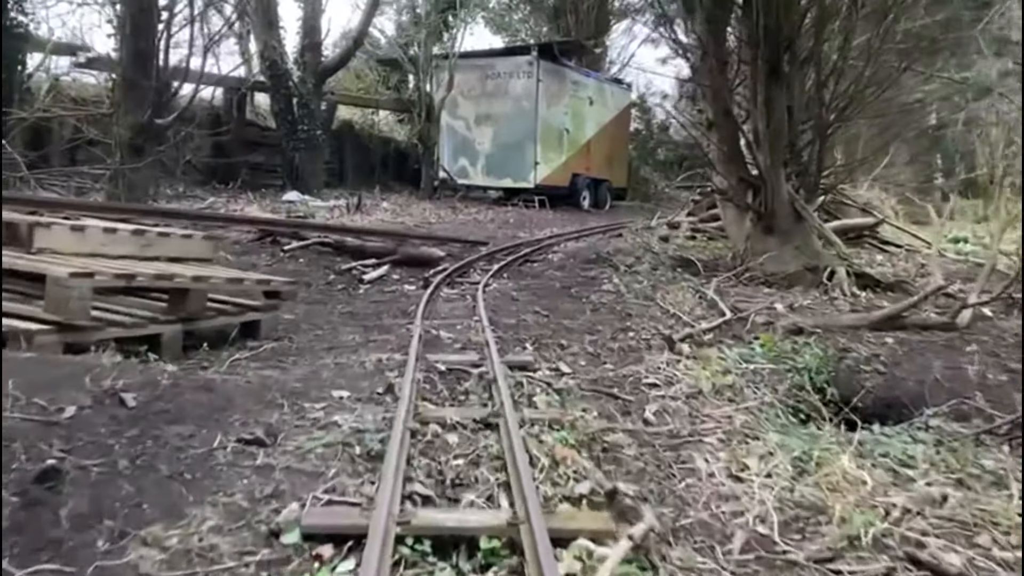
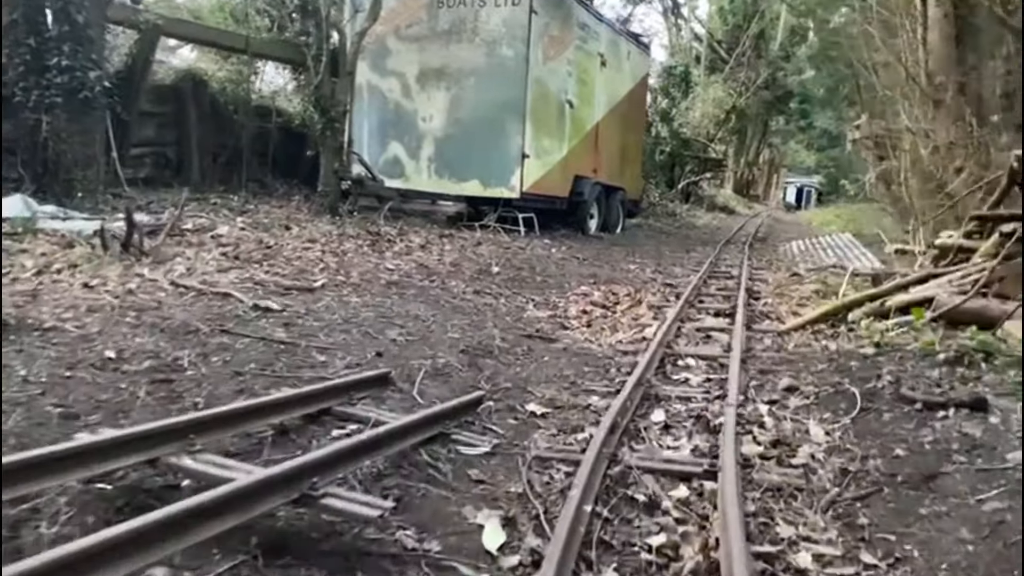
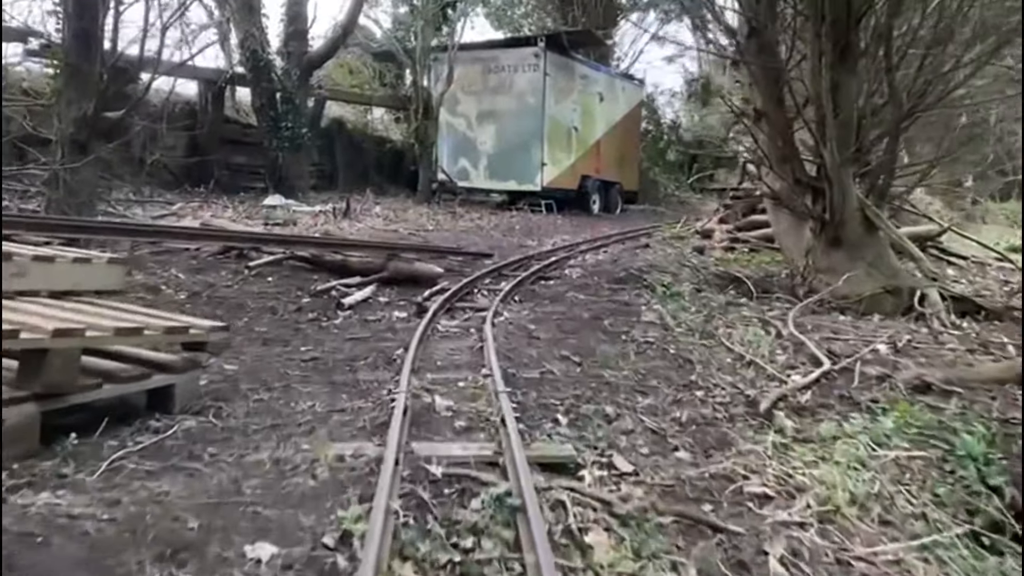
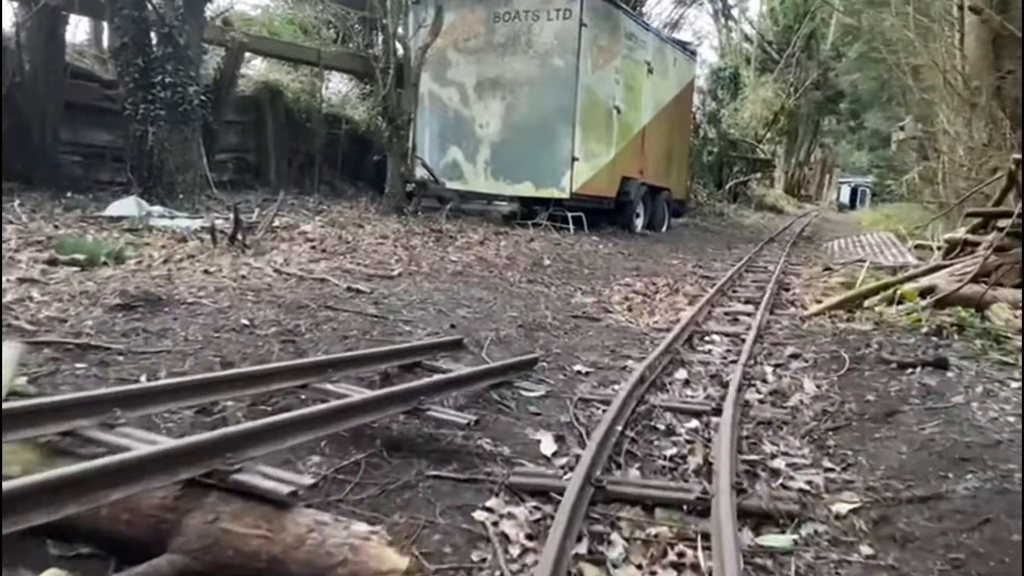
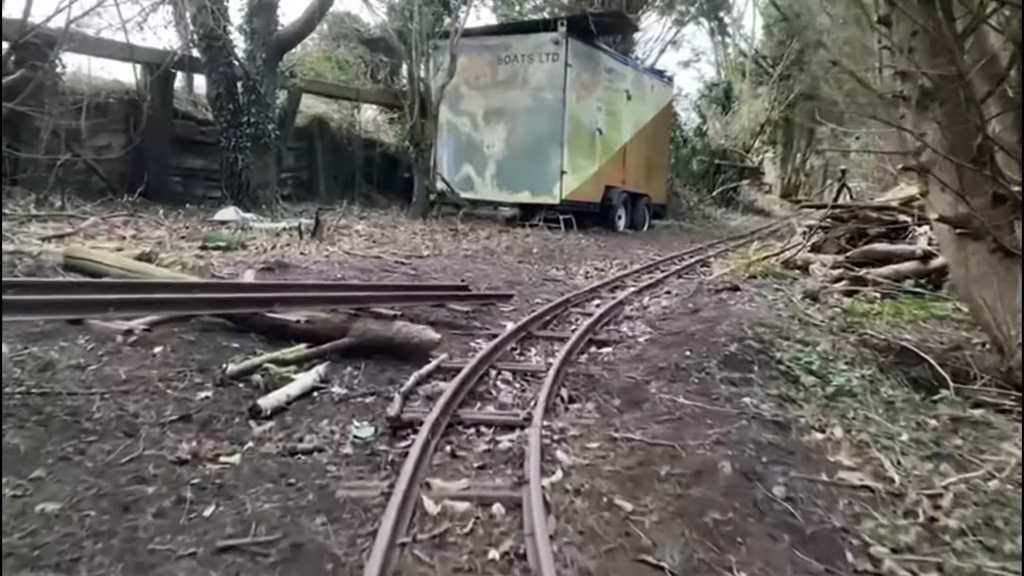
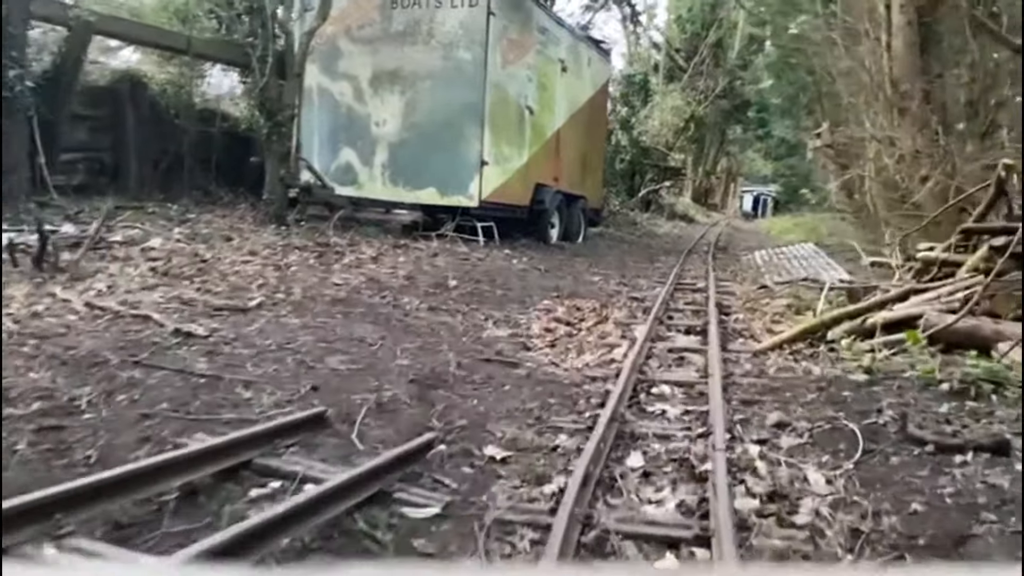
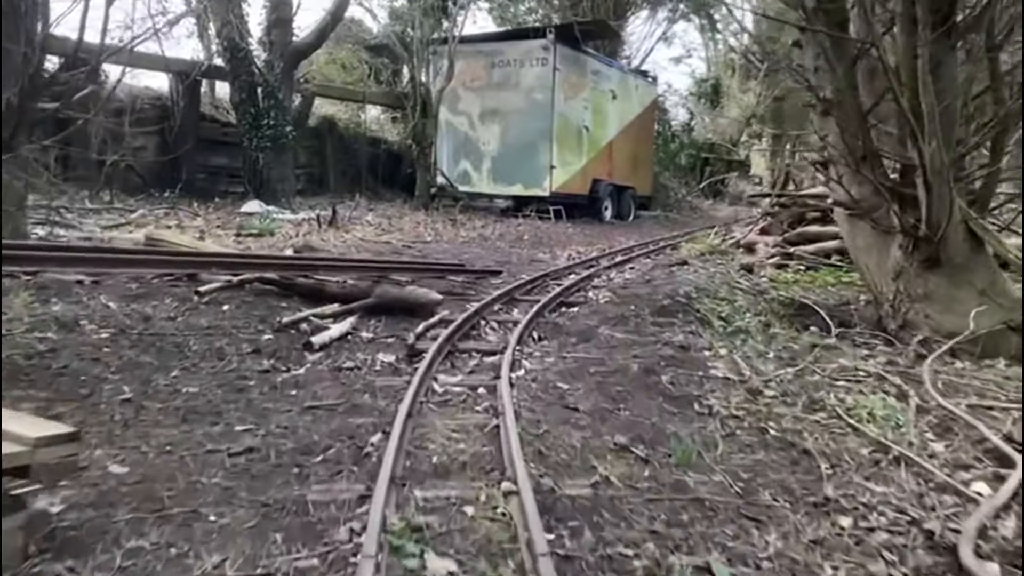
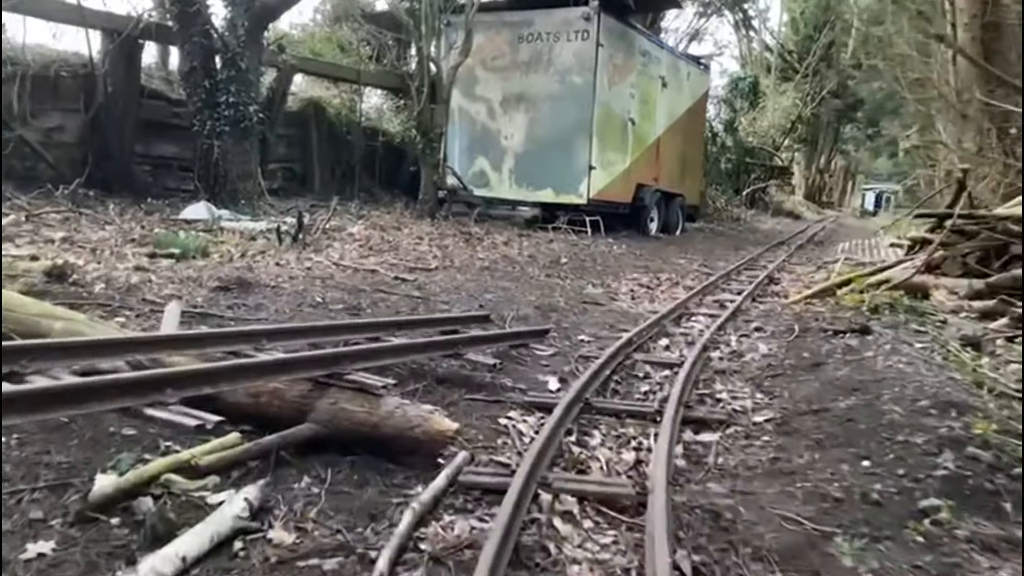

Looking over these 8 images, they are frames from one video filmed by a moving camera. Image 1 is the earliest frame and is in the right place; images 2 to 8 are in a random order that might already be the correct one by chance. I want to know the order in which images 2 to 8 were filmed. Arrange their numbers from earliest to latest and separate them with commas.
3, 7, 5, 8, 4, 2, 6
